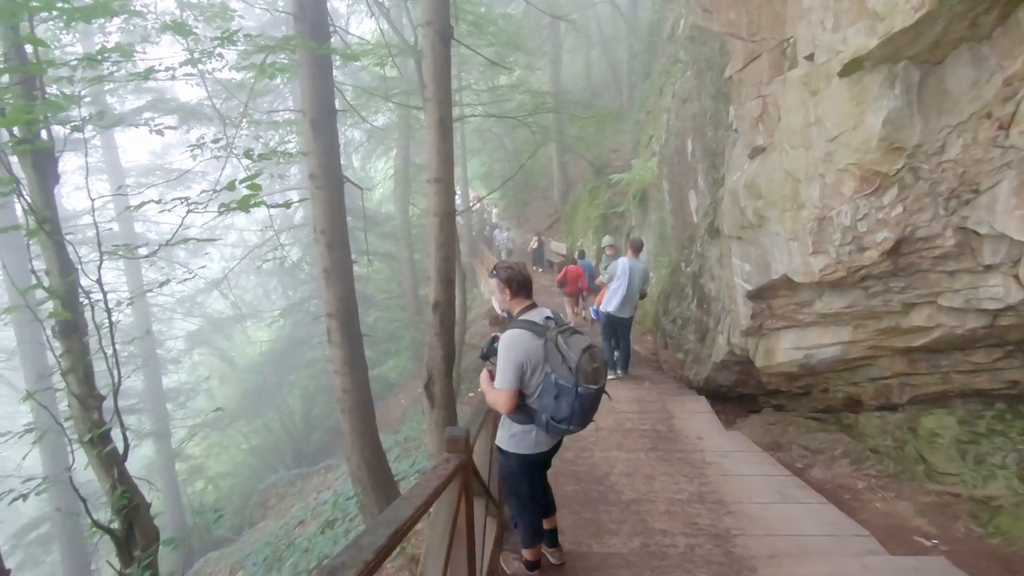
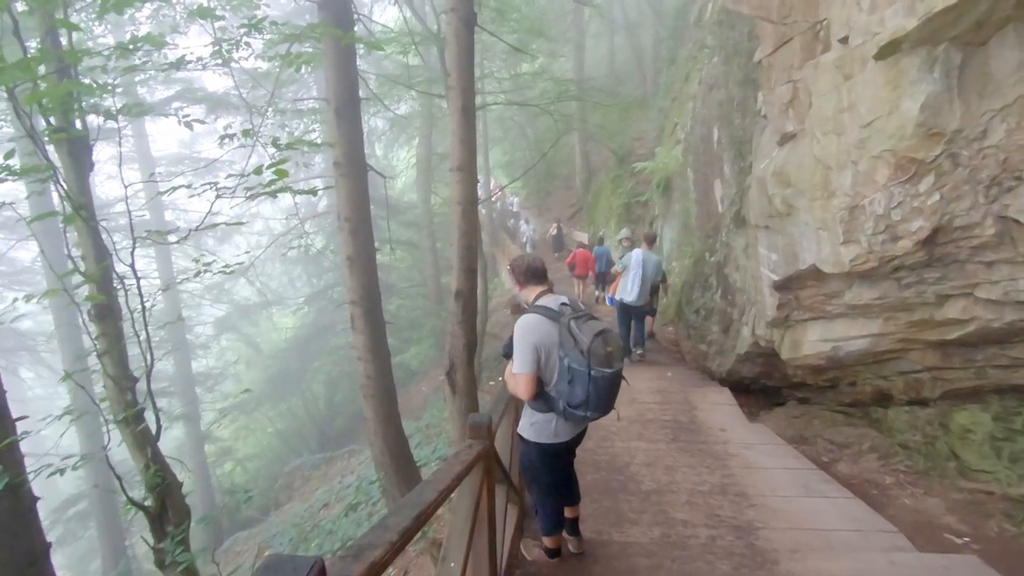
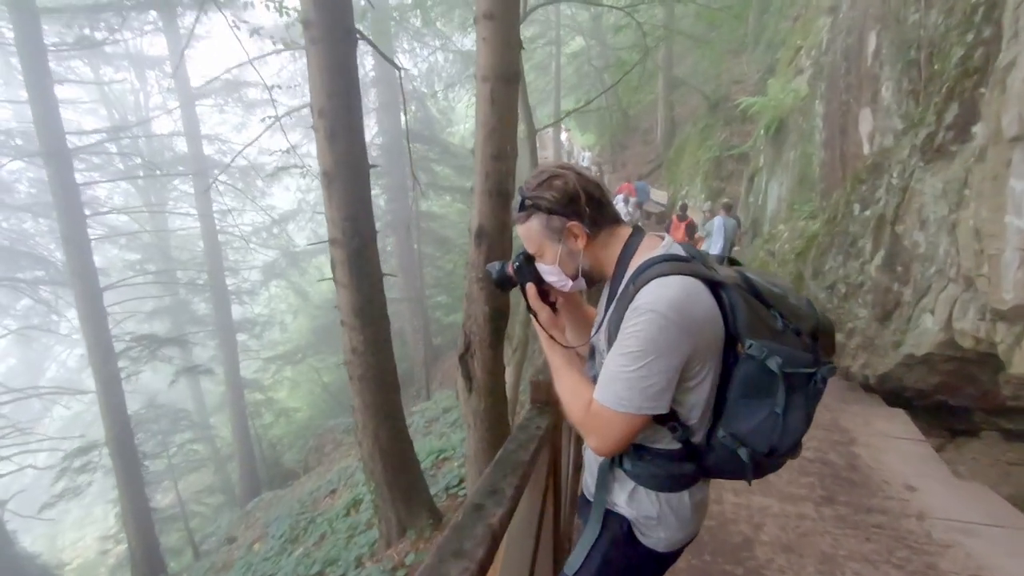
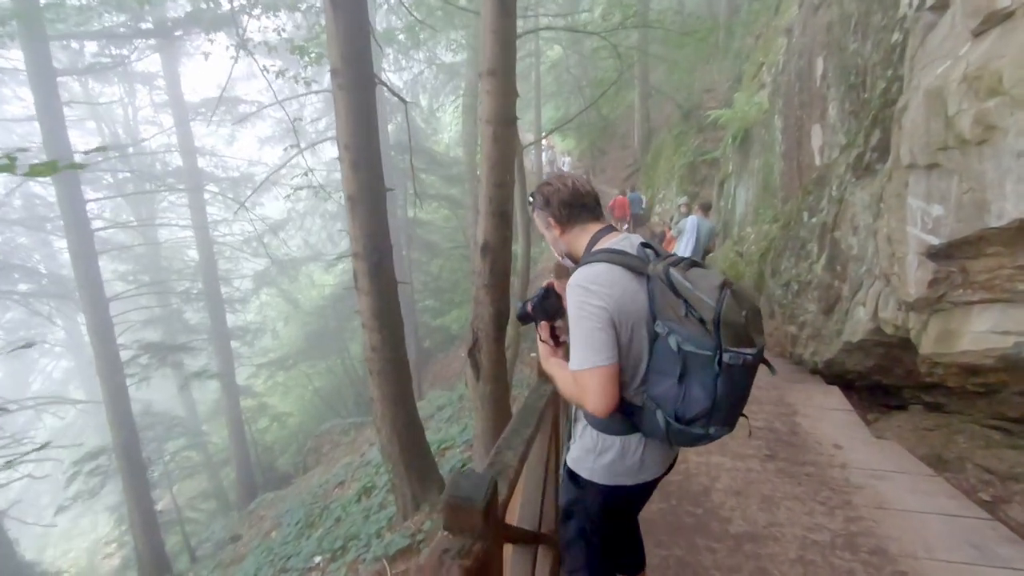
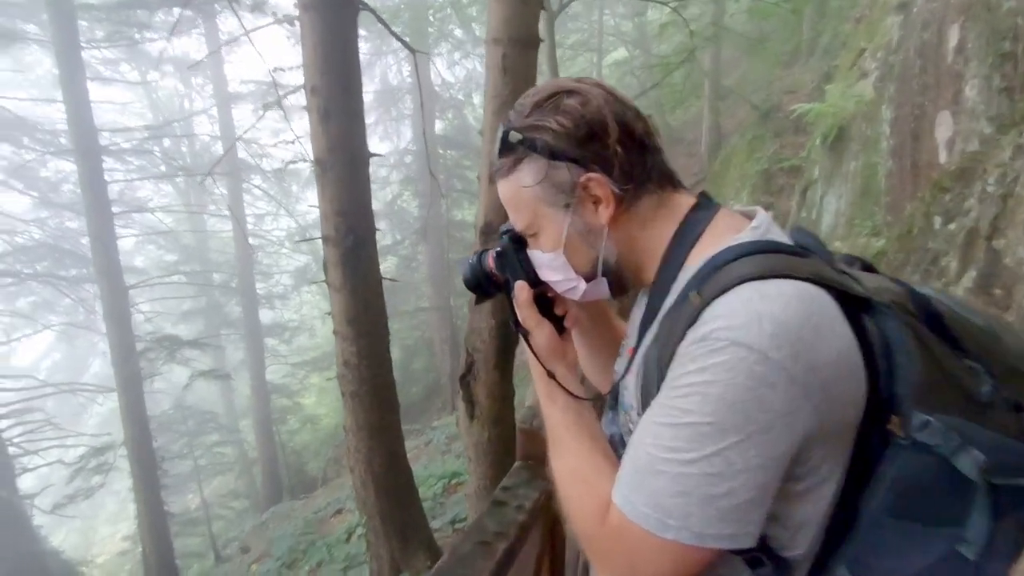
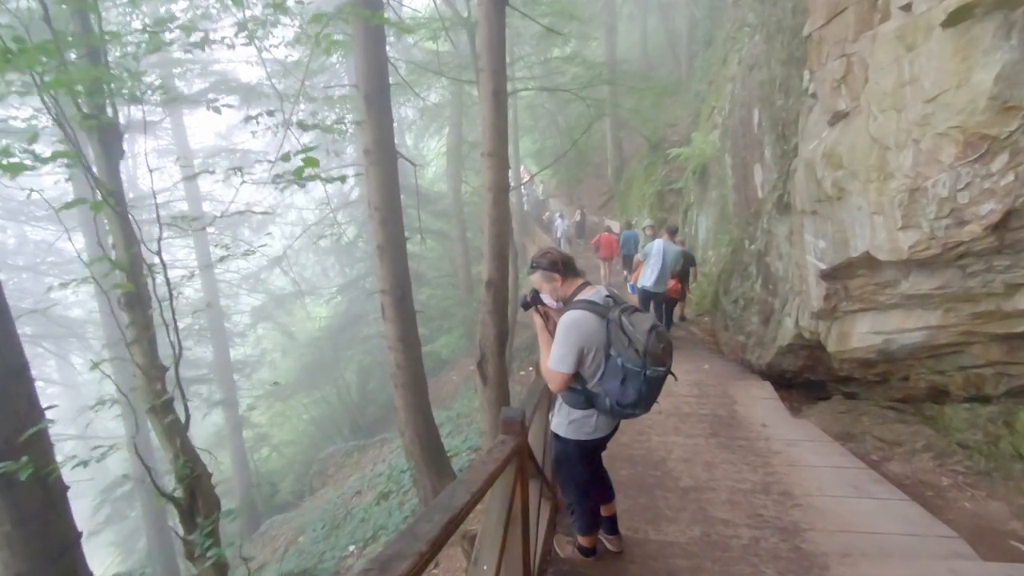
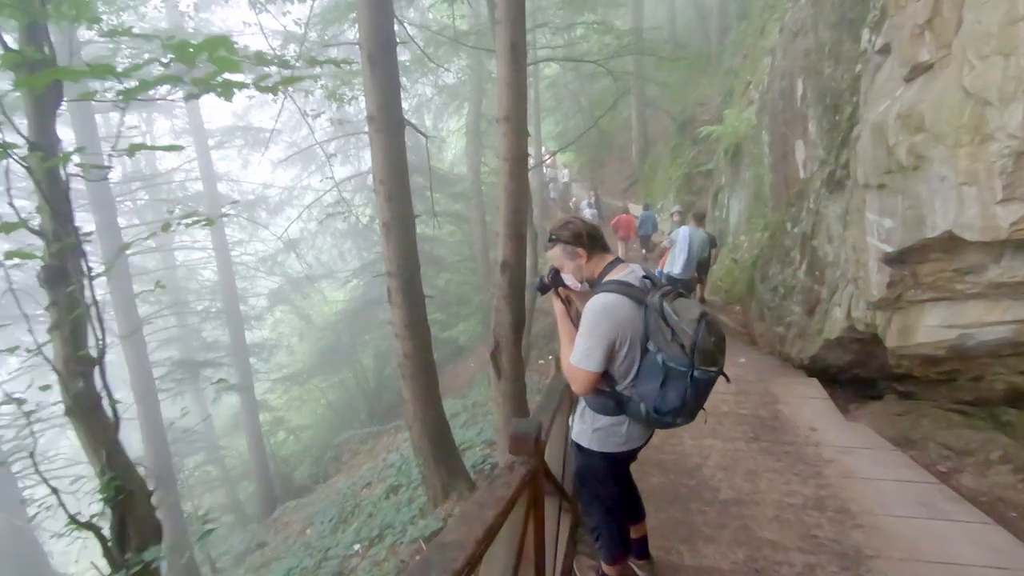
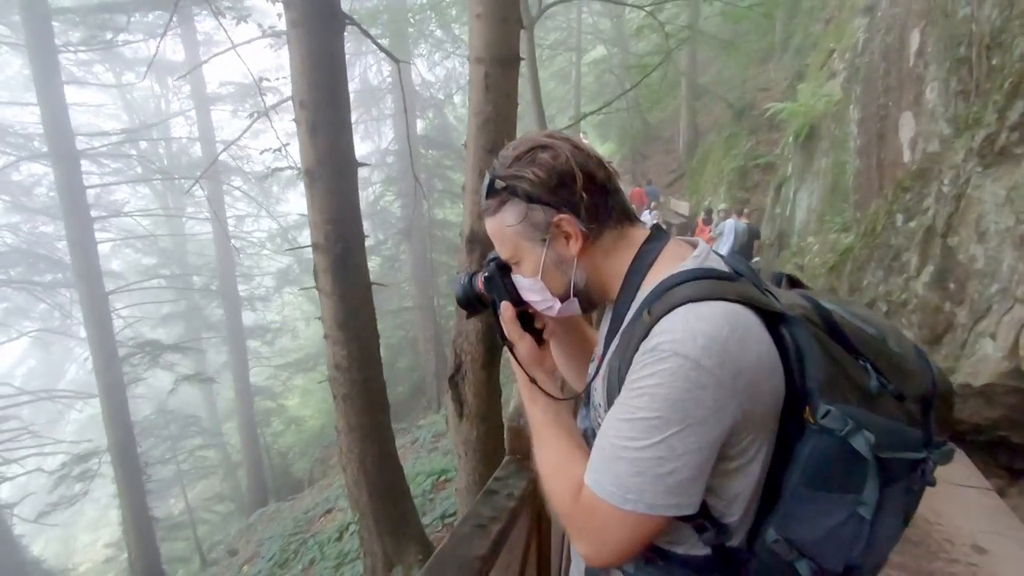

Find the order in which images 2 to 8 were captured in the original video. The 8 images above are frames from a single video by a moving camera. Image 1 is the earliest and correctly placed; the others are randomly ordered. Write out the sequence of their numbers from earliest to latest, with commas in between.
2, 6, 7, 4, 3, 8, 5
